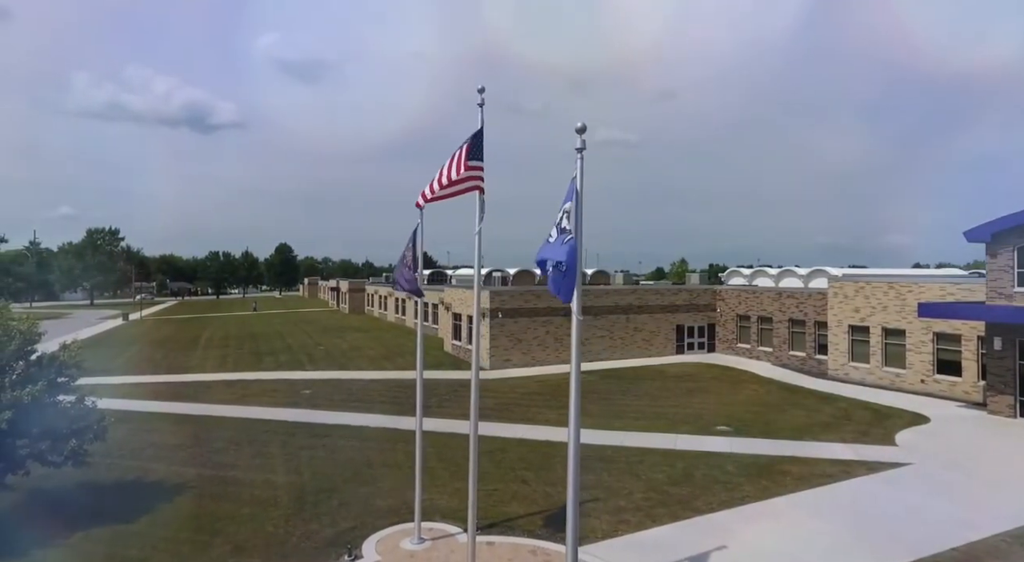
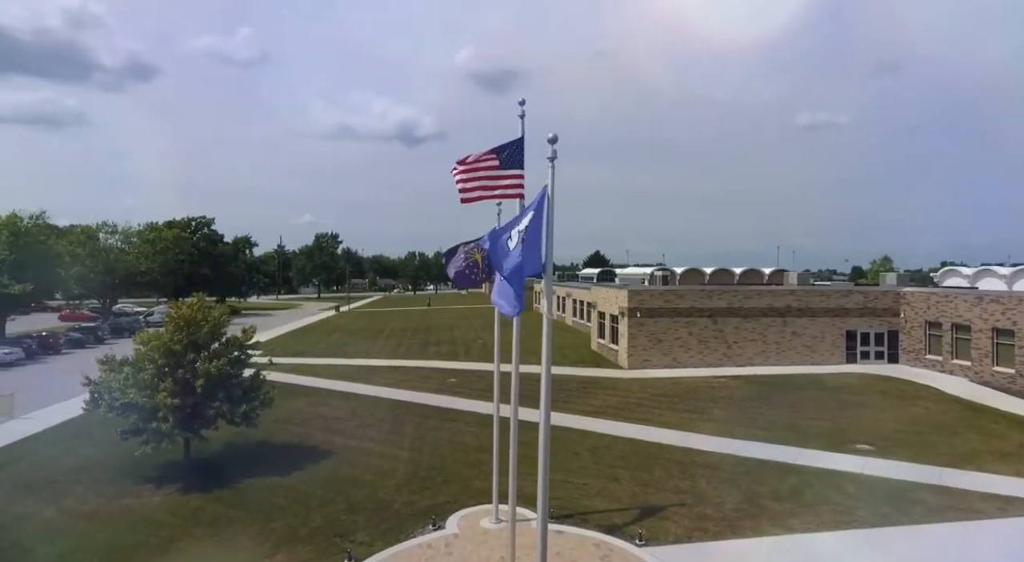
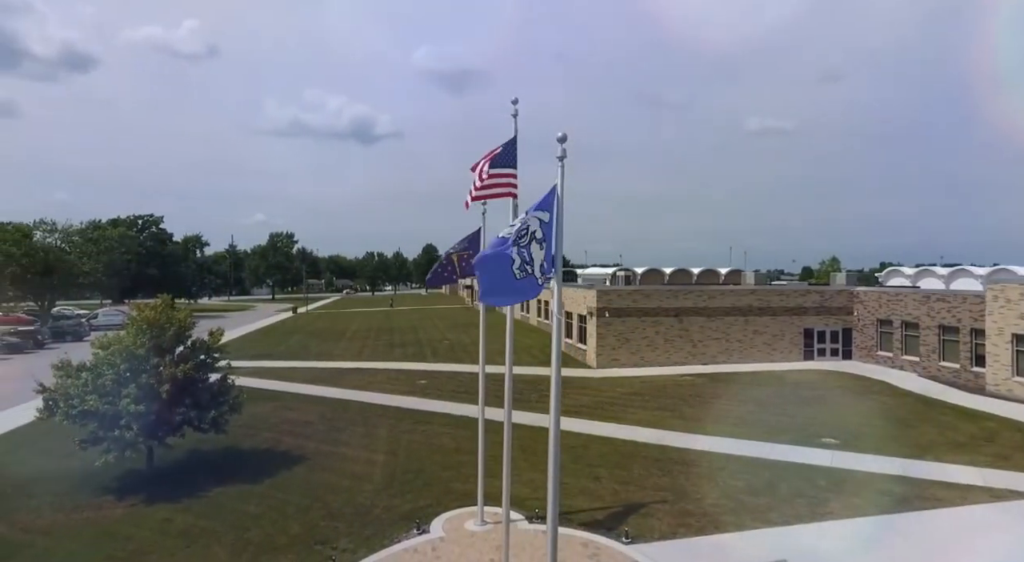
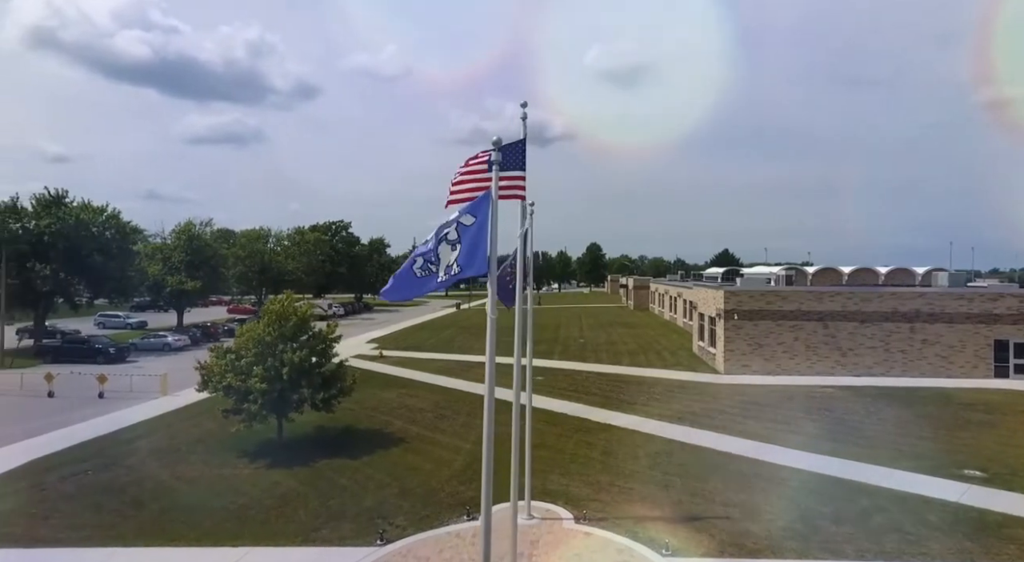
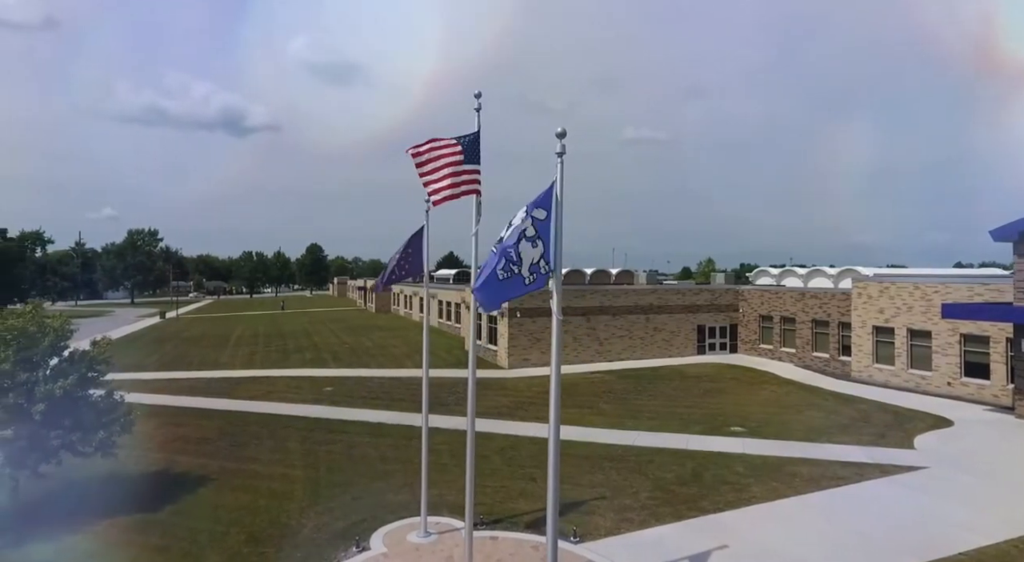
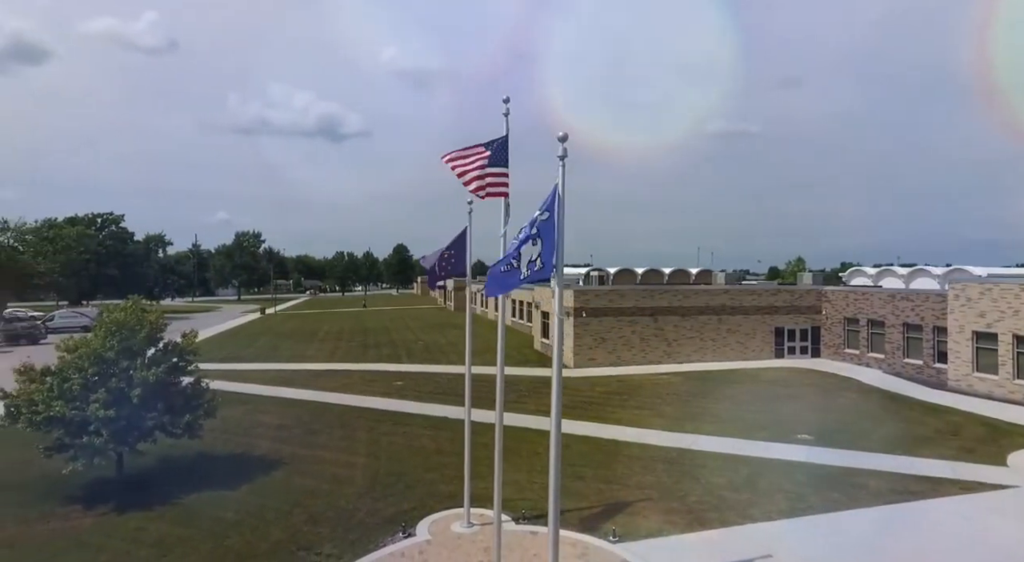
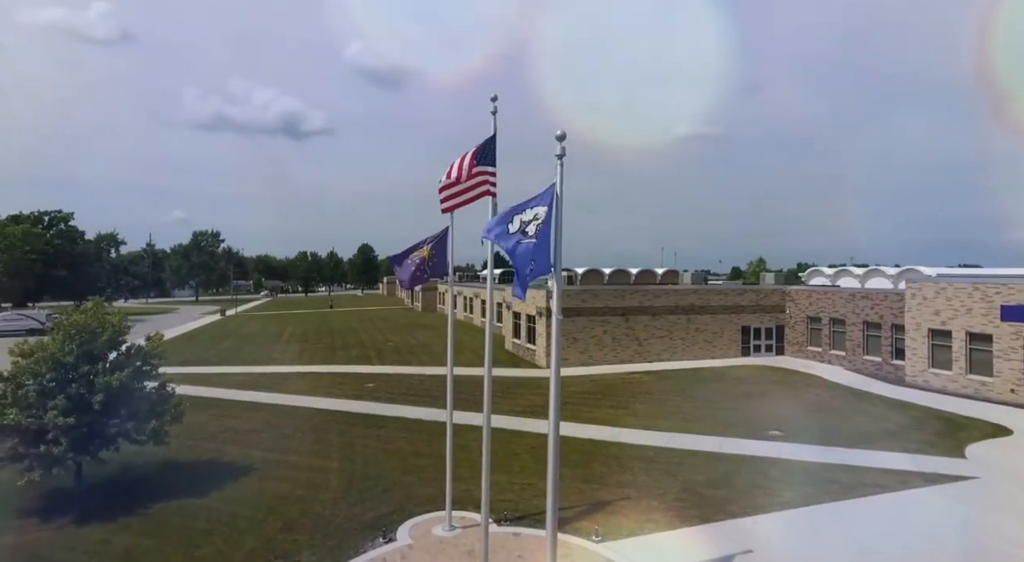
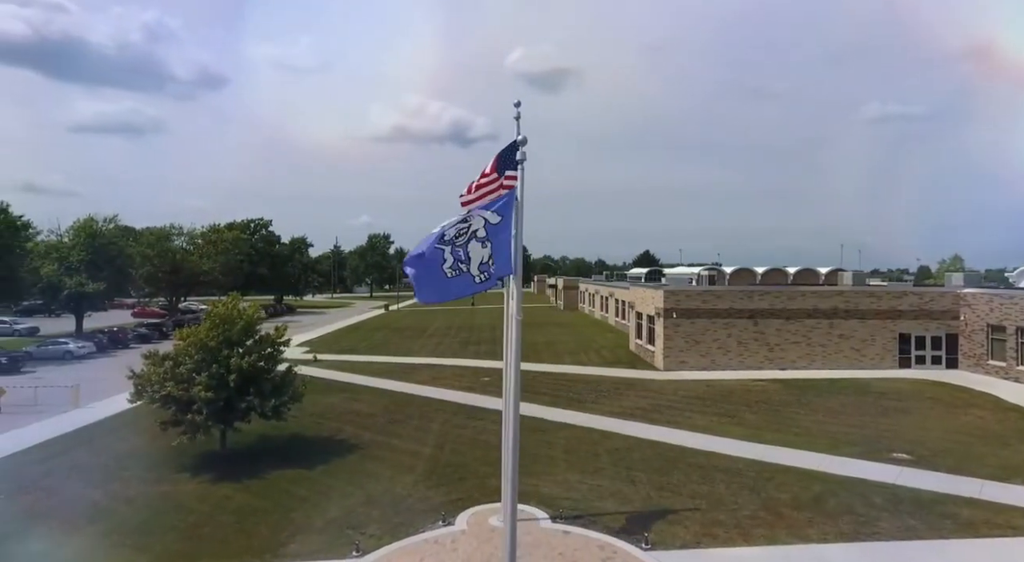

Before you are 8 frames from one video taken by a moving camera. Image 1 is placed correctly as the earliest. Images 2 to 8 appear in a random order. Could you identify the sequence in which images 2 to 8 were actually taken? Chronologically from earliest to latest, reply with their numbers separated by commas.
5, 7, 6, 3, 2, 8, 4
